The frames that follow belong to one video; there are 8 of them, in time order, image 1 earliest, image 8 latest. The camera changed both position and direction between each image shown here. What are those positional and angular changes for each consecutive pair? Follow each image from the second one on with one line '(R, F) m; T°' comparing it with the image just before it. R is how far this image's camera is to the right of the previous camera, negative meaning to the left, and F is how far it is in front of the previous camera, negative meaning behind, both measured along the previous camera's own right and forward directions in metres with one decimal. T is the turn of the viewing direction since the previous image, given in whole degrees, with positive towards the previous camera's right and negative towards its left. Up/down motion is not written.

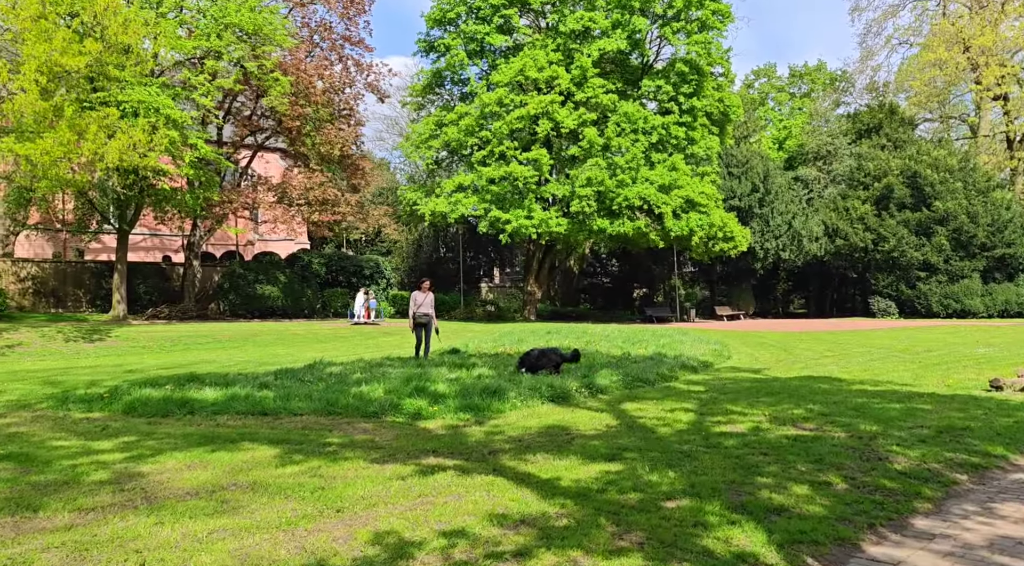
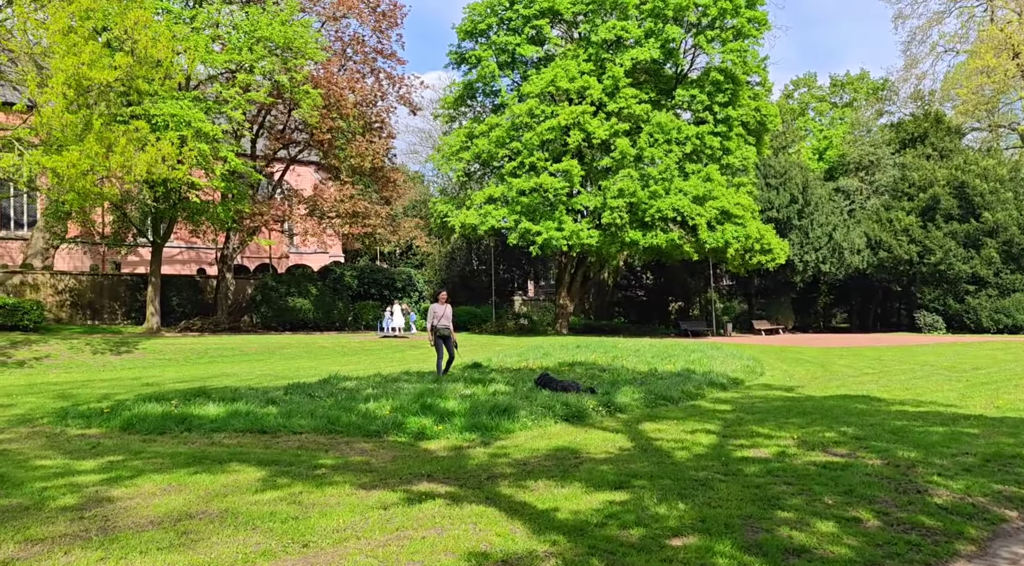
(+0.2, +0.4) m; -3°
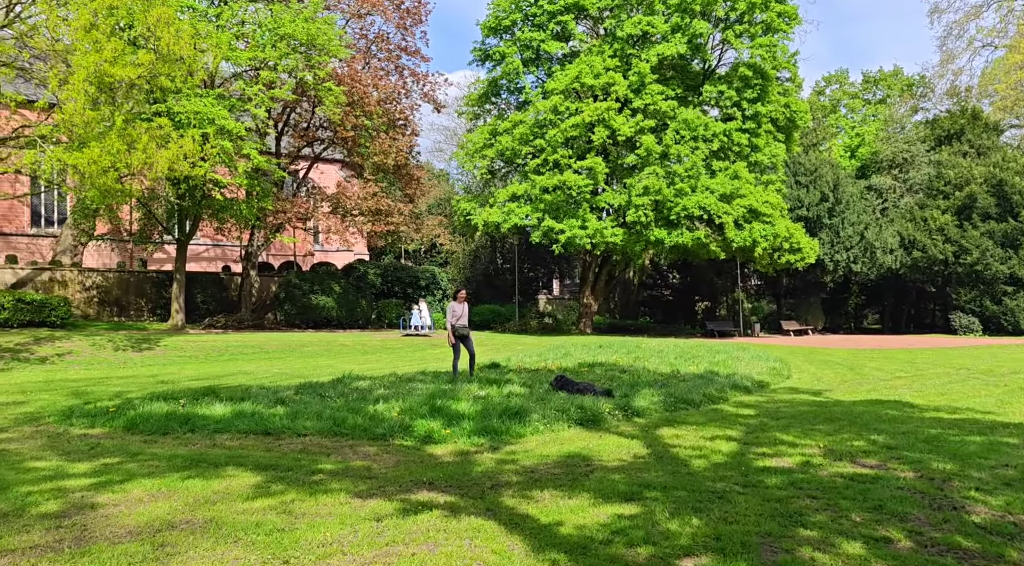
(+0.1, +0.3) m; -2°
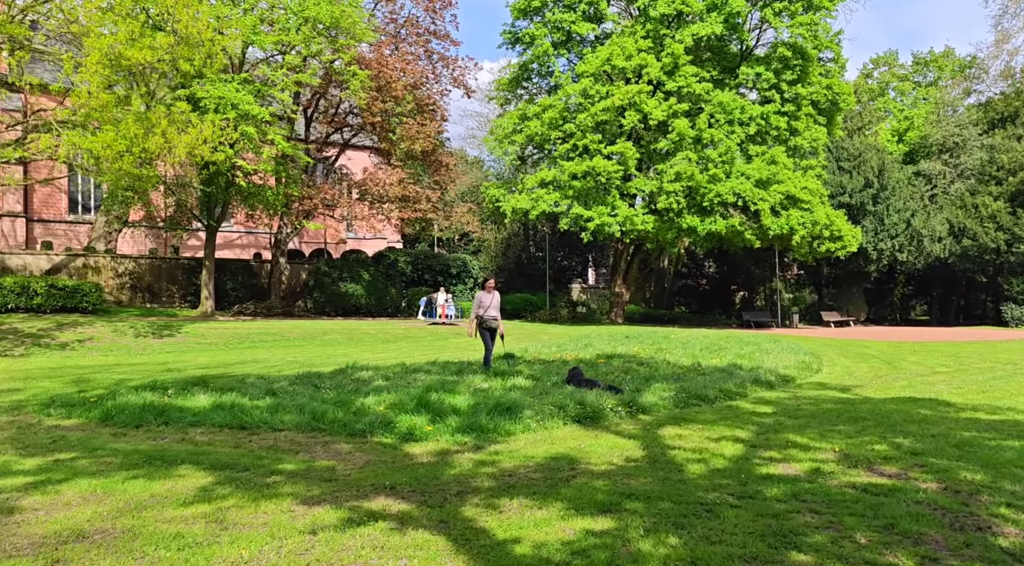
(+0.4, +0.5) m; -3°
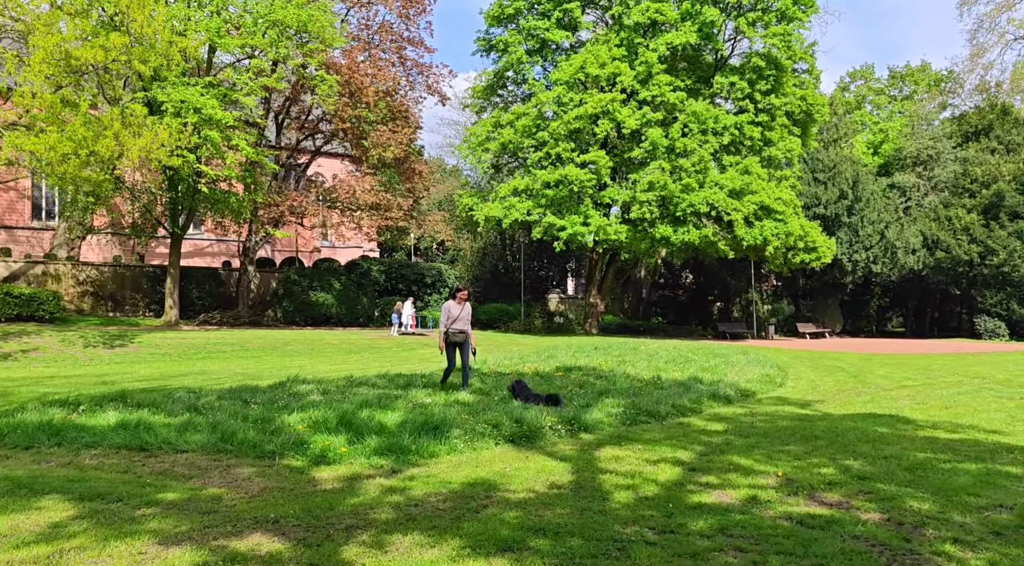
(+0.4, +0.5) m; +1°
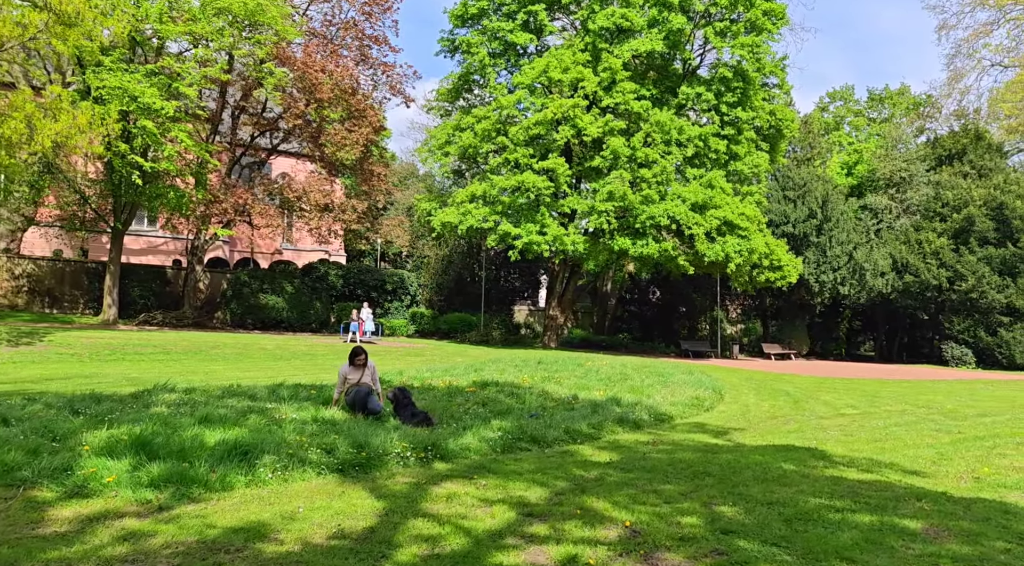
(+1.0, +1.0) m; +1°
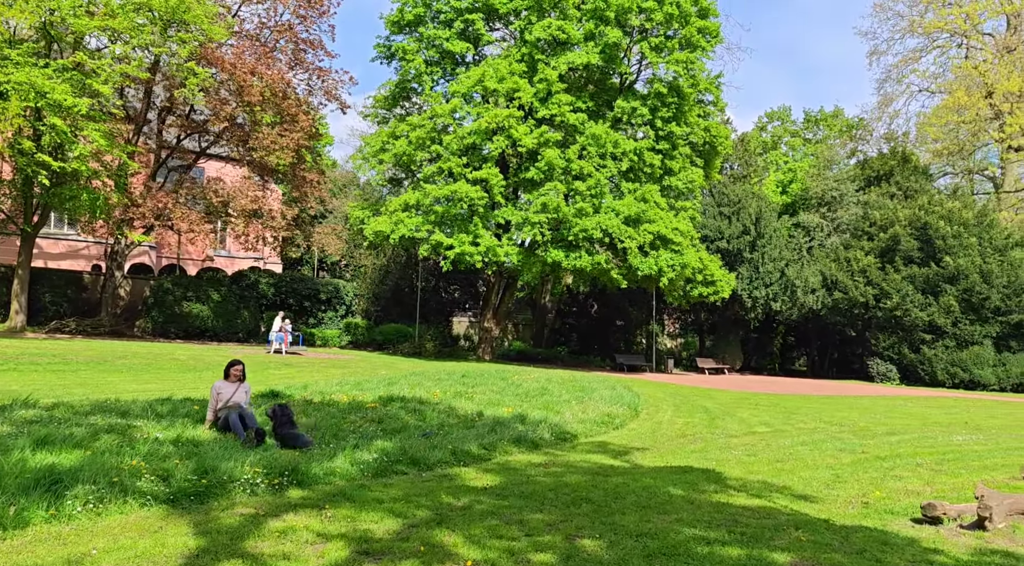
(+0.6, +0.4) m; +3°
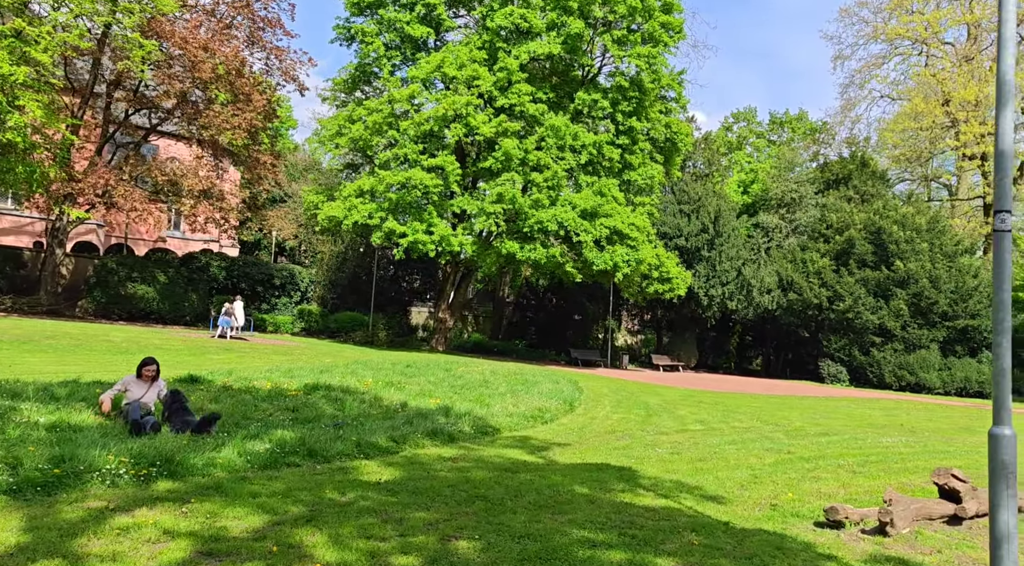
(+0.5, +0.3) m; +2°
